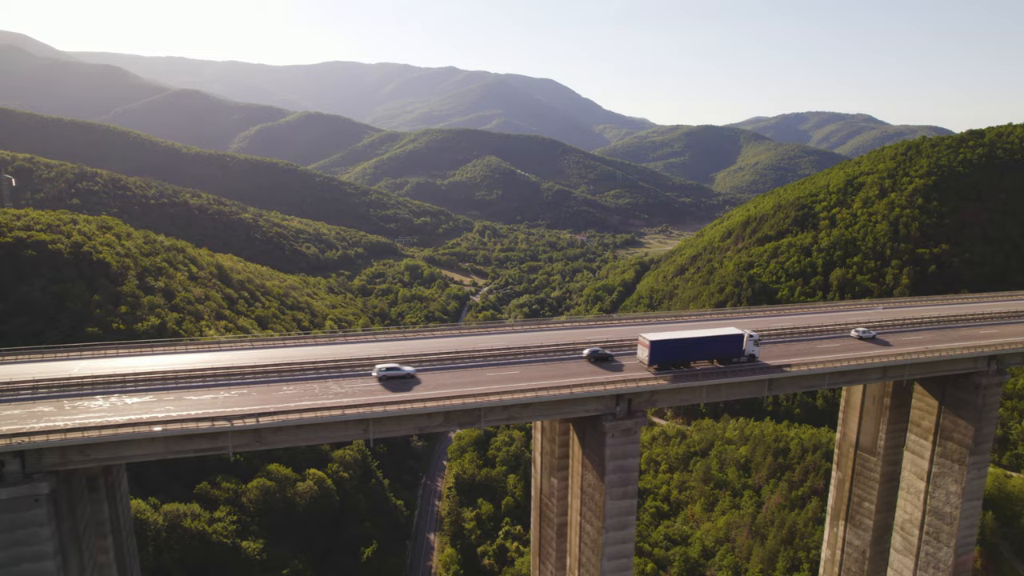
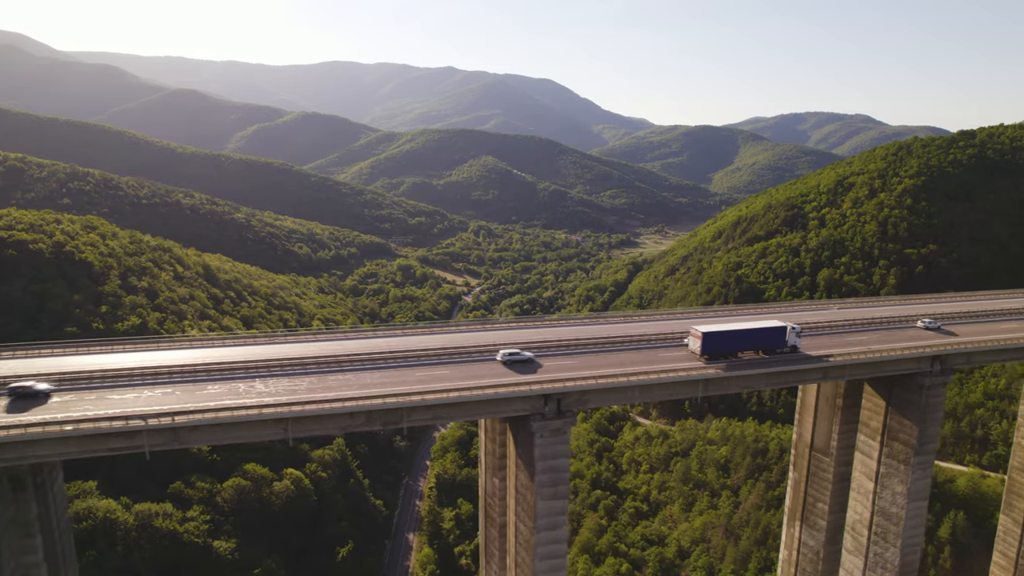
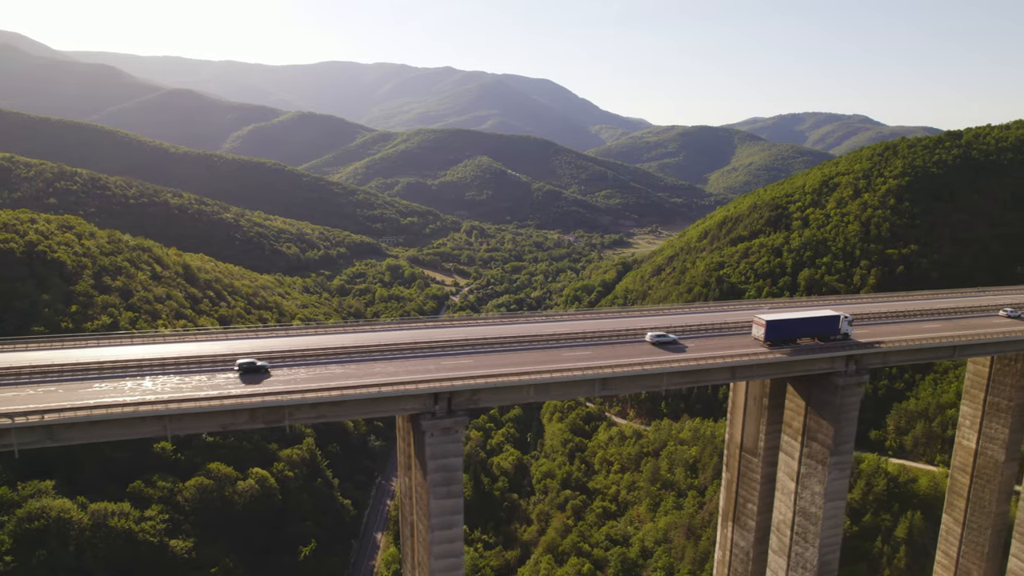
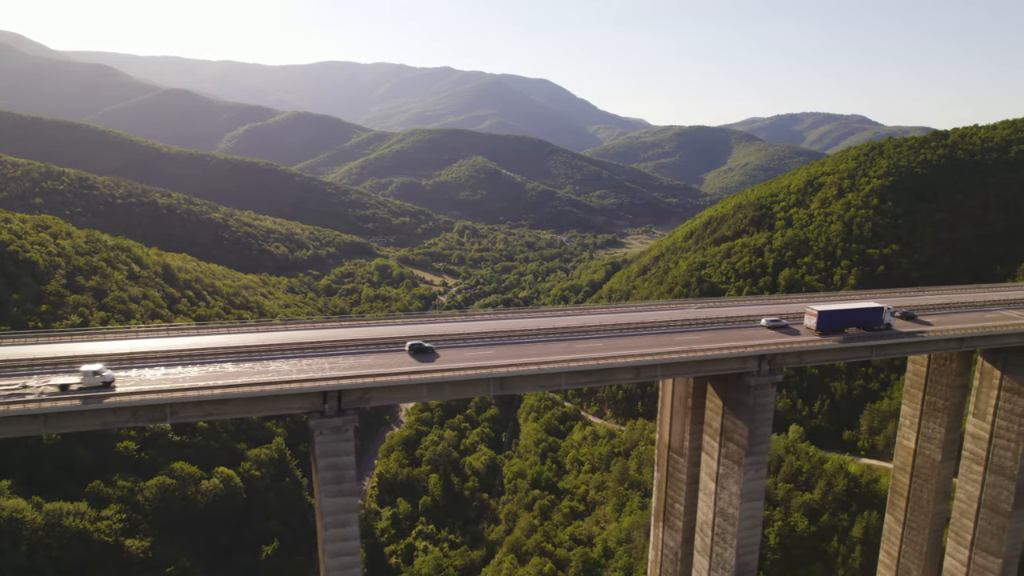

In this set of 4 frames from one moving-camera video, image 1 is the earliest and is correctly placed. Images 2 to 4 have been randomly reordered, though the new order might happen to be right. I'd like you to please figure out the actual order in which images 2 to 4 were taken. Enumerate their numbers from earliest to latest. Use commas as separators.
2, 3, 4
